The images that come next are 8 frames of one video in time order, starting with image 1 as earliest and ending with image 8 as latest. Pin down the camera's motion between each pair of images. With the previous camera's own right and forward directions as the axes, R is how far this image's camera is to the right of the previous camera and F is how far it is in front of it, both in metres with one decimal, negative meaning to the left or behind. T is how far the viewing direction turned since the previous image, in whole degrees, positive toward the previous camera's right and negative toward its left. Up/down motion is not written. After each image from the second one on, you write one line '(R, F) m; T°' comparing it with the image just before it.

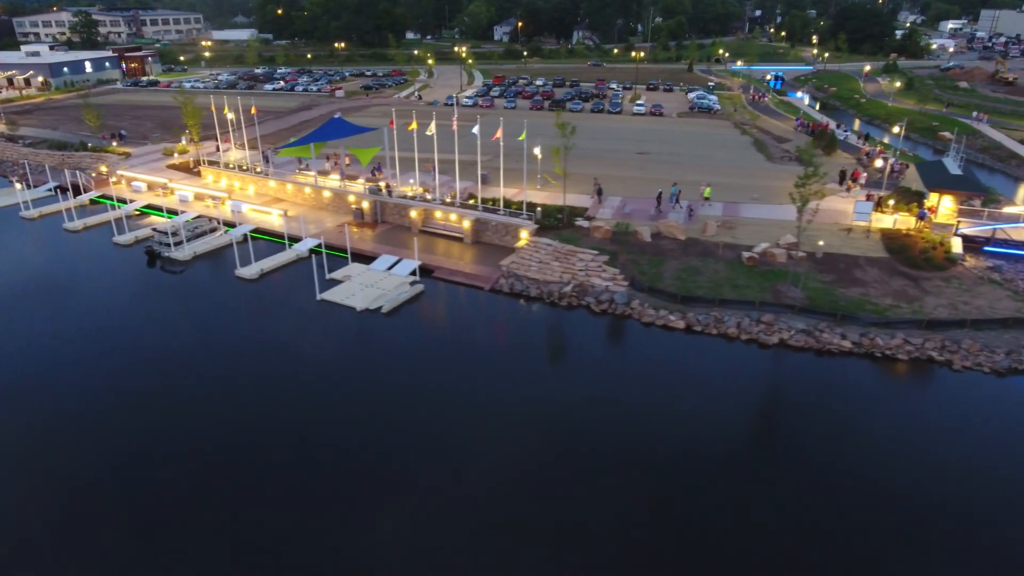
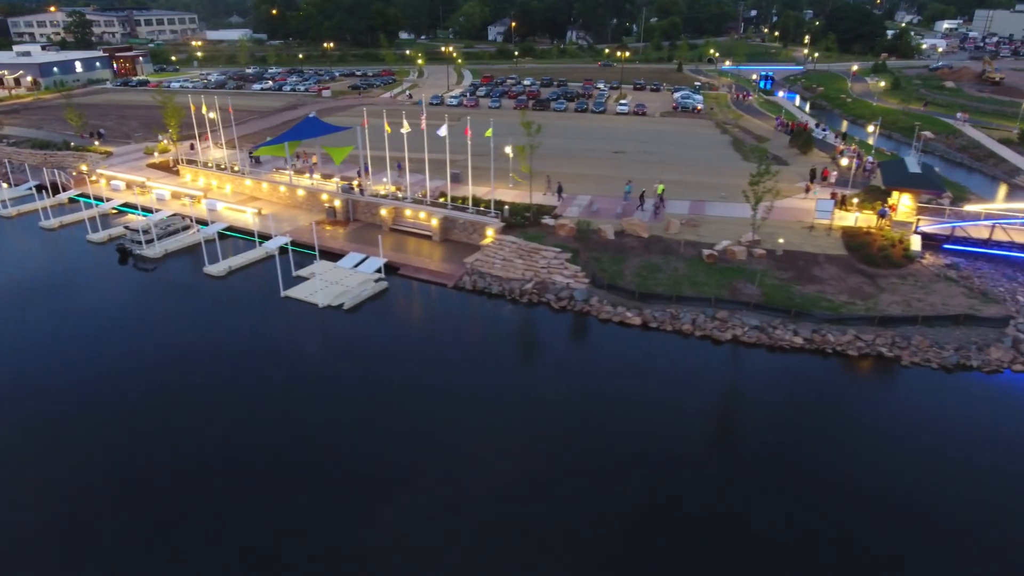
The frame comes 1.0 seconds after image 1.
(+1.8, -0.2) m; 0°
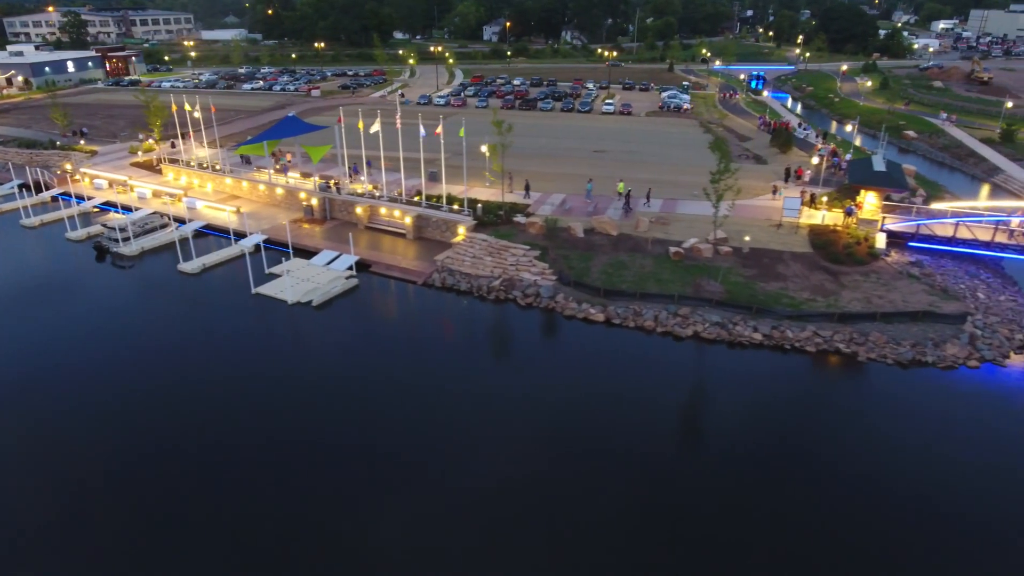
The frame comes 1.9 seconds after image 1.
(+1.5, -0.3) m; 0°
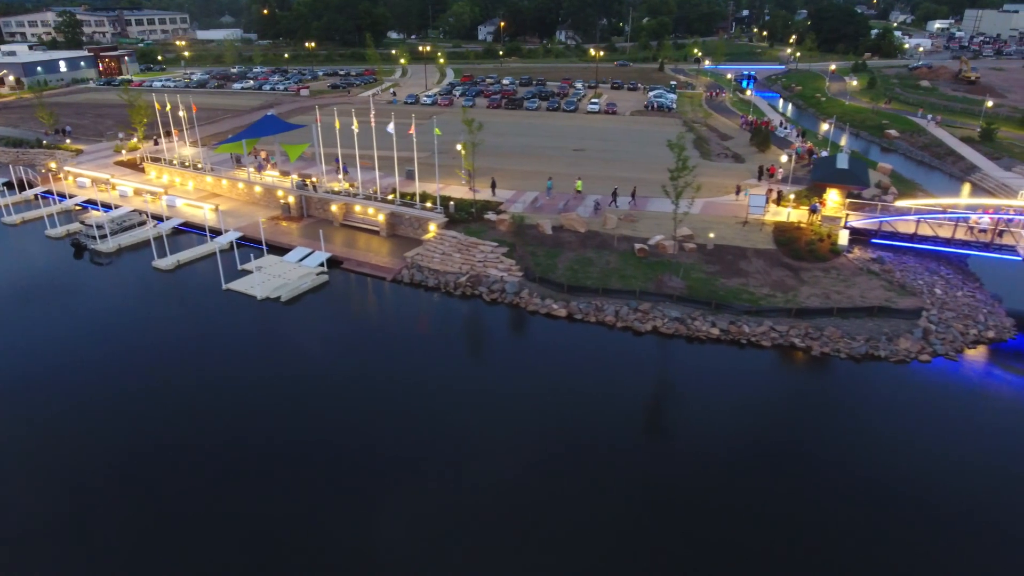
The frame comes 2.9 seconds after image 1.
(+1.6, -0.4) m; 0°
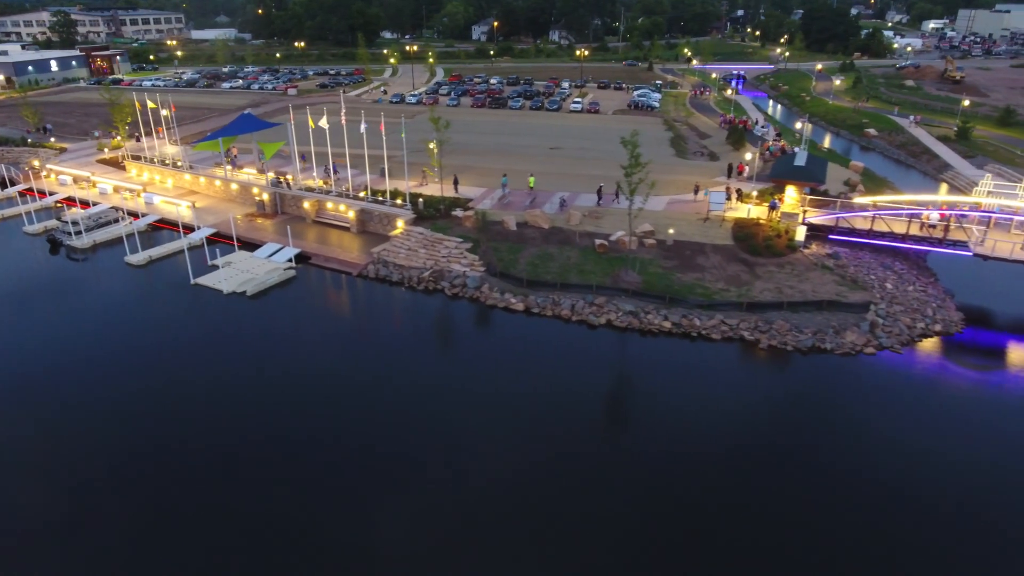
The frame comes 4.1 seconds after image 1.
(+1.8, -0.5) m; 0°
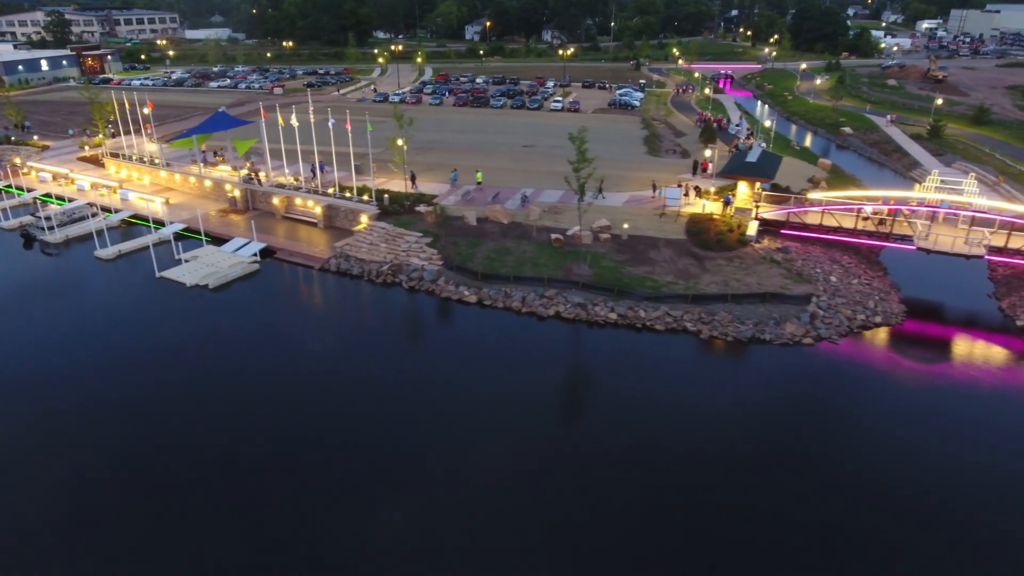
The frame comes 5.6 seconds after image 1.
(+2.1, -0.6) m; 0°
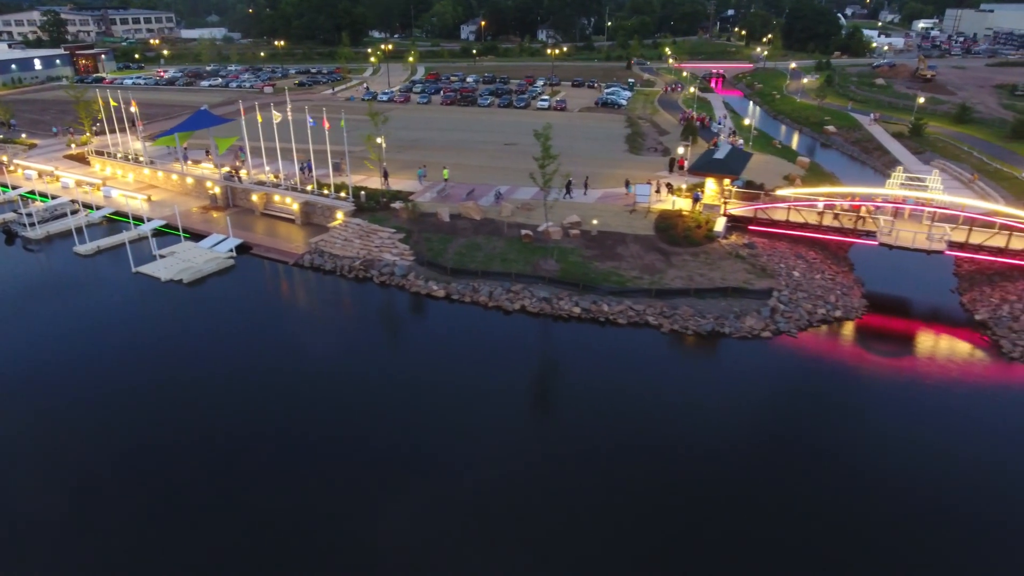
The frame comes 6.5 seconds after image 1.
(+1.5, -0.4) m; 0°
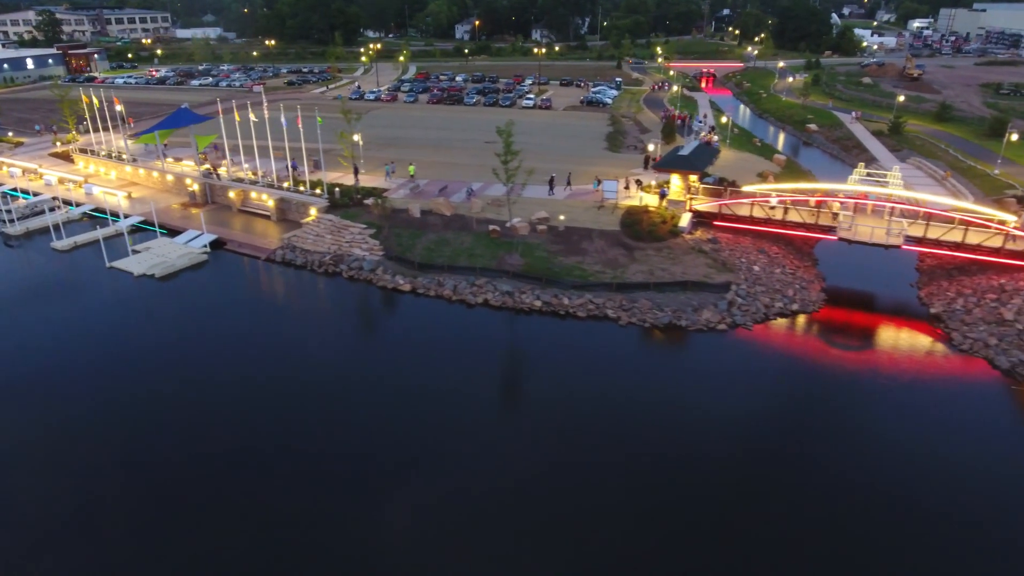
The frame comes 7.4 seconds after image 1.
(+1.6, -0.5) m; 0°
